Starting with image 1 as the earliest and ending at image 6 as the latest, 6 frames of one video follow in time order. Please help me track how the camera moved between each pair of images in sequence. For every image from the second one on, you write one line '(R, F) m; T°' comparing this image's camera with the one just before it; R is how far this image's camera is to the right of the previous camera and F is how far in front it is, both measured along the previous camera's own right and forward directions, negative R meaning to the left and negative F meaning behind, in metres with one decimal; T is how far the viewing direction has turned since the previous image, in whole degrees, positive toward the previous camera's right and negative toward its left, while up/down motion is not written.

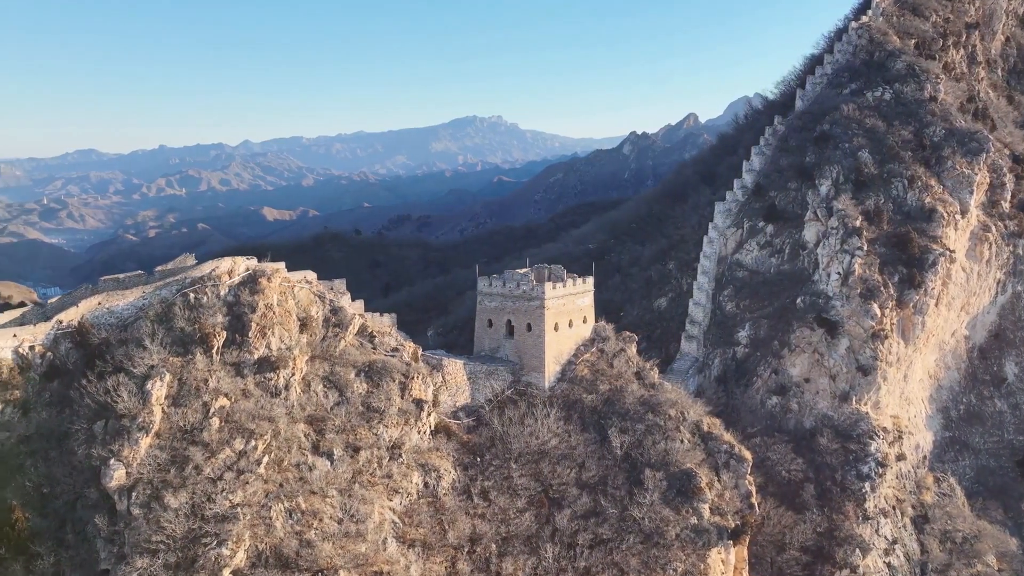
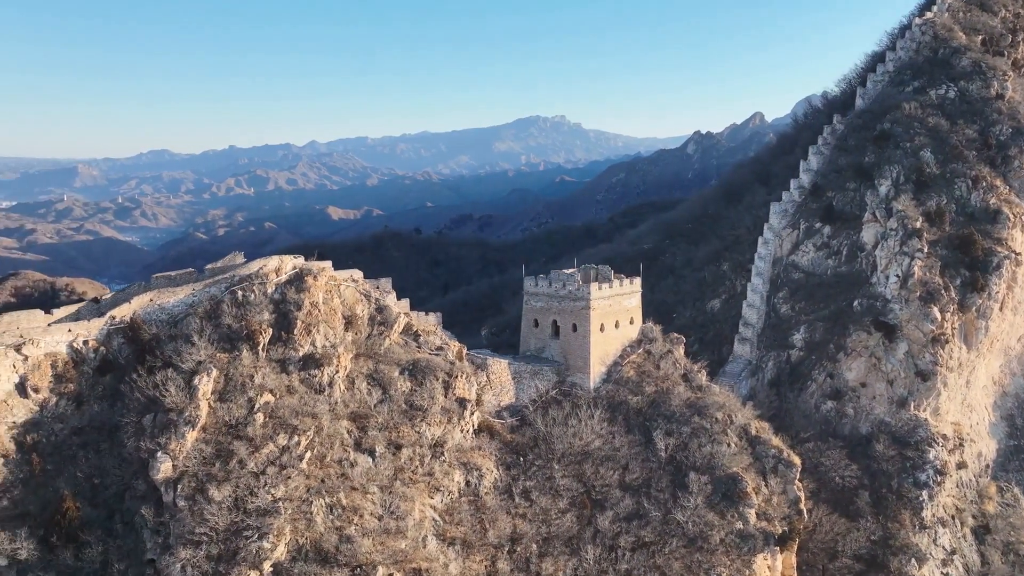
(+0.1, +0.1) m; -4°
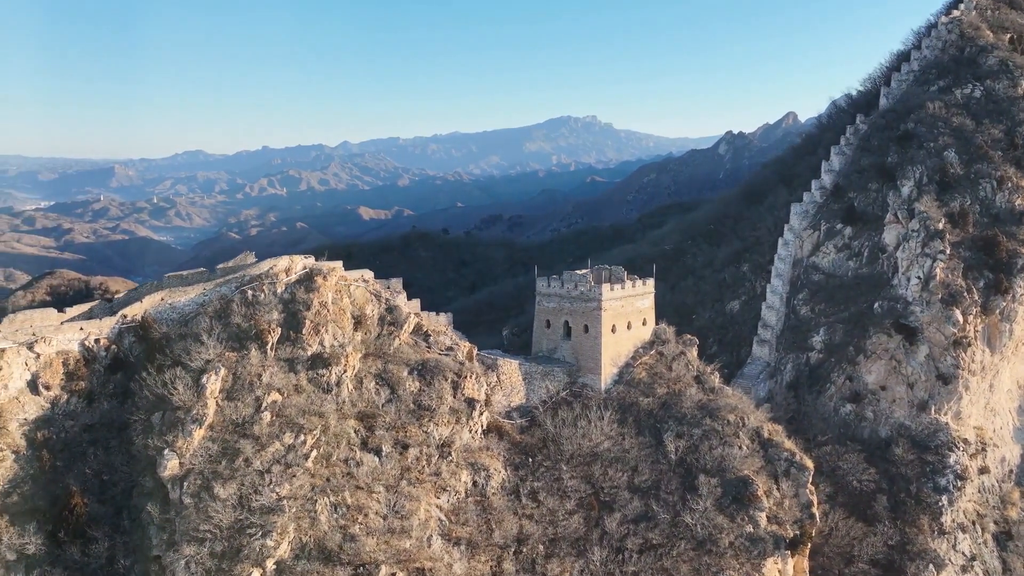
(+0.3, 0.0) m; -2°
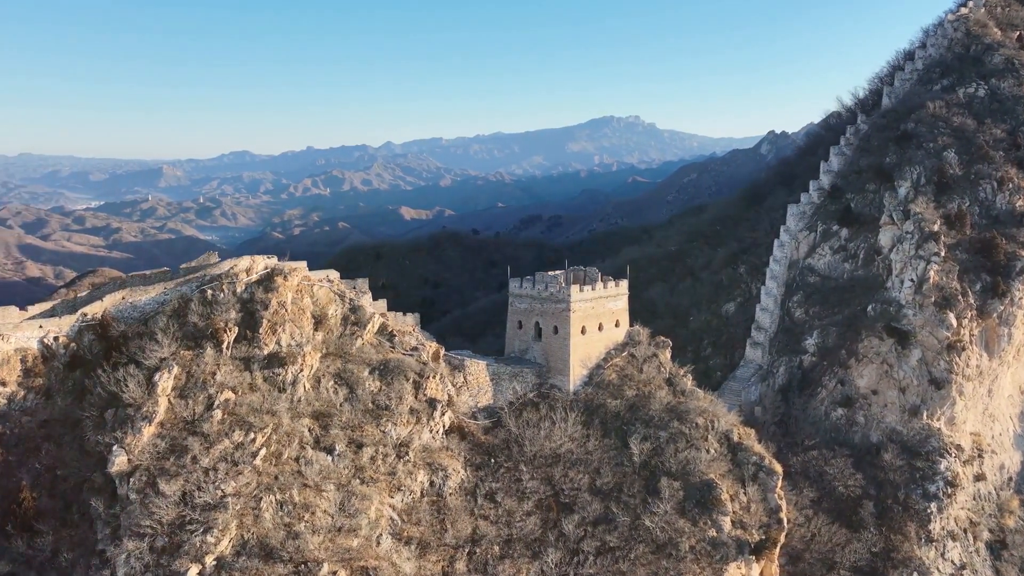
(+1.2, 0.0) m; -2°
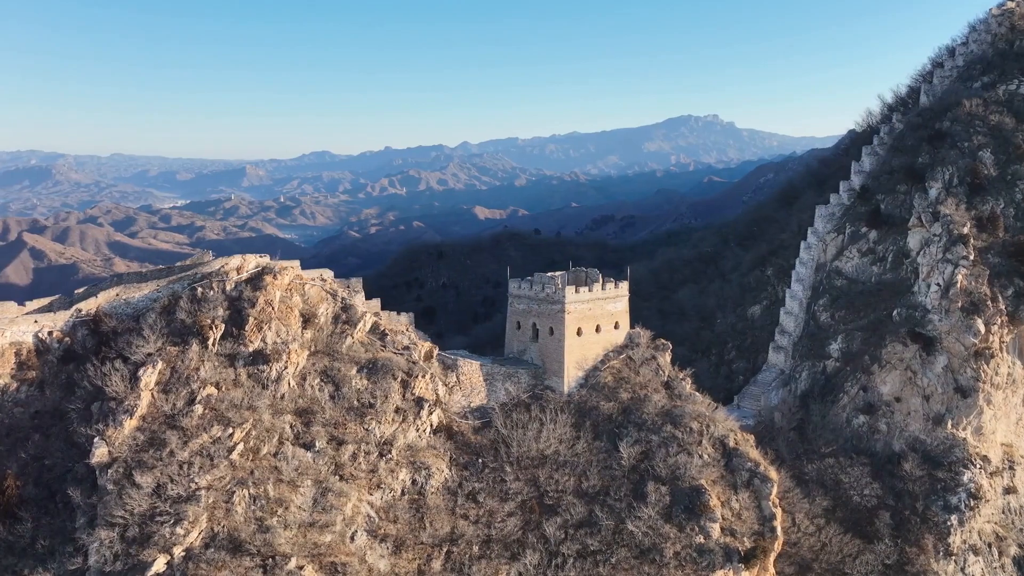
(+1.2, +0.1) m; -4°
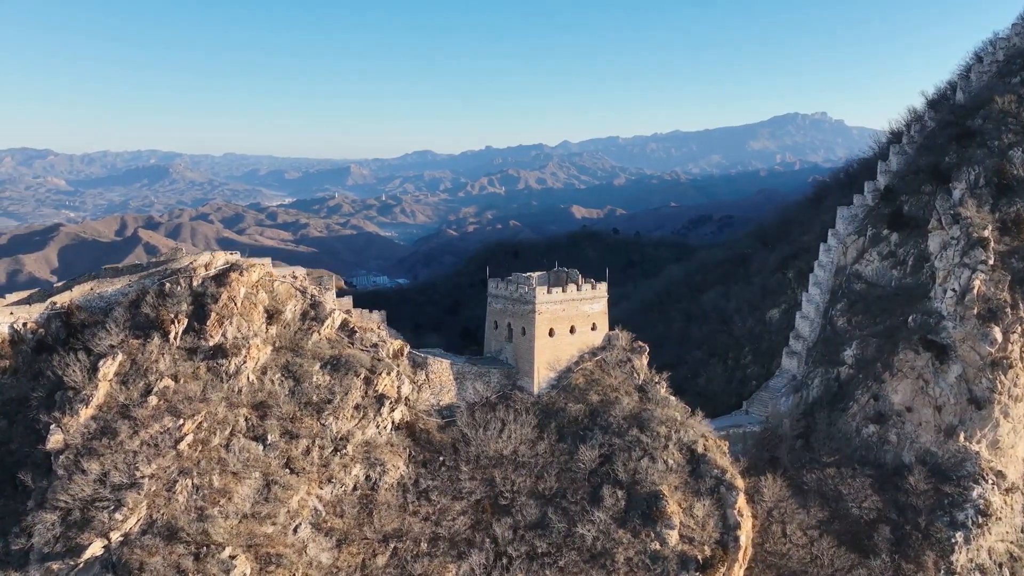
(+1.9, 0.0) m; -4°
